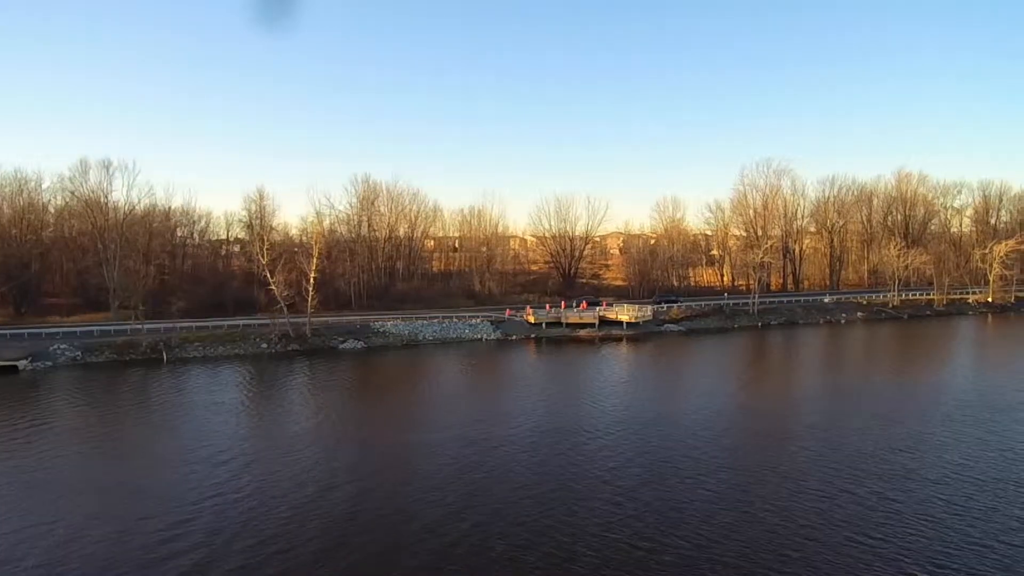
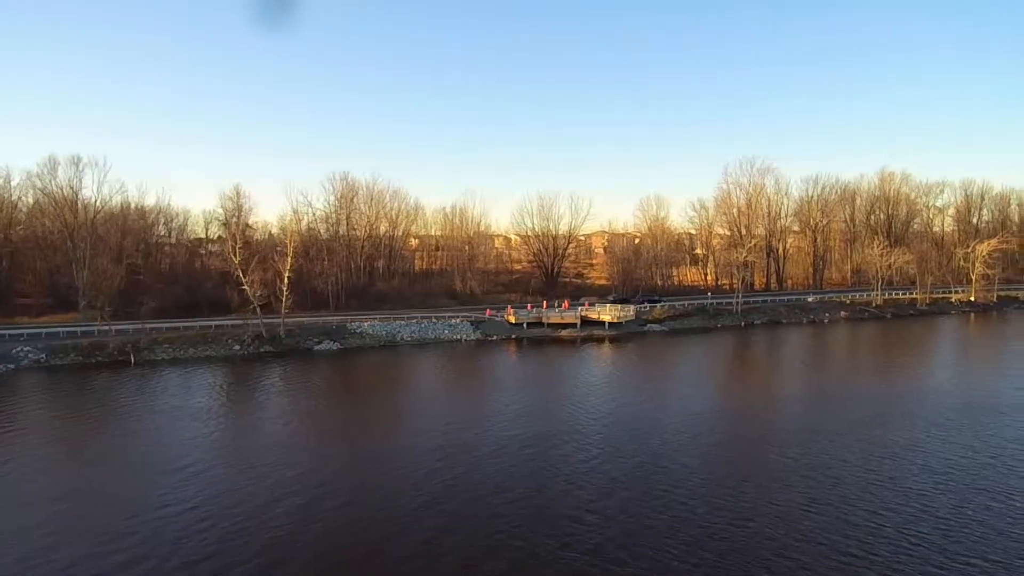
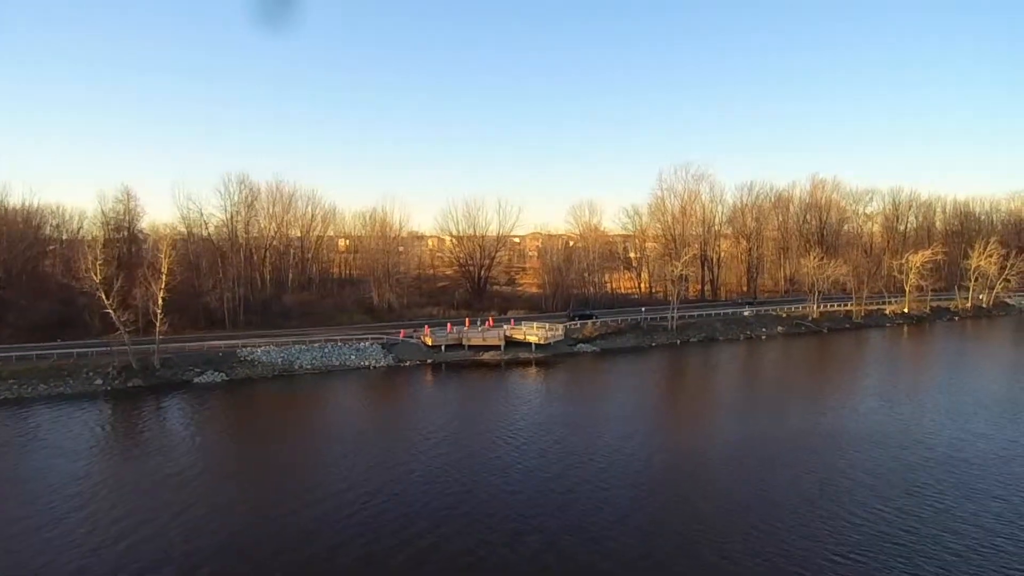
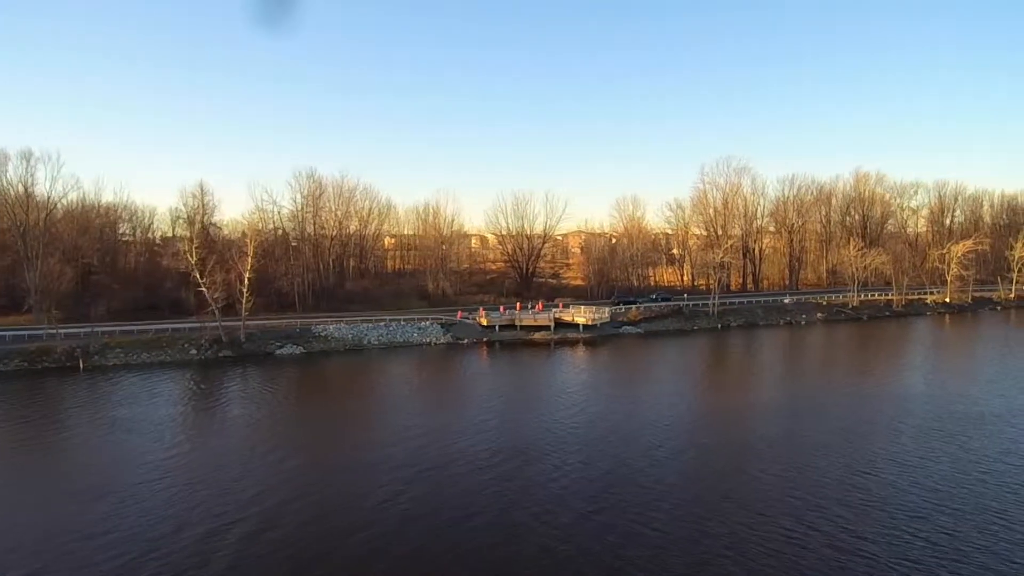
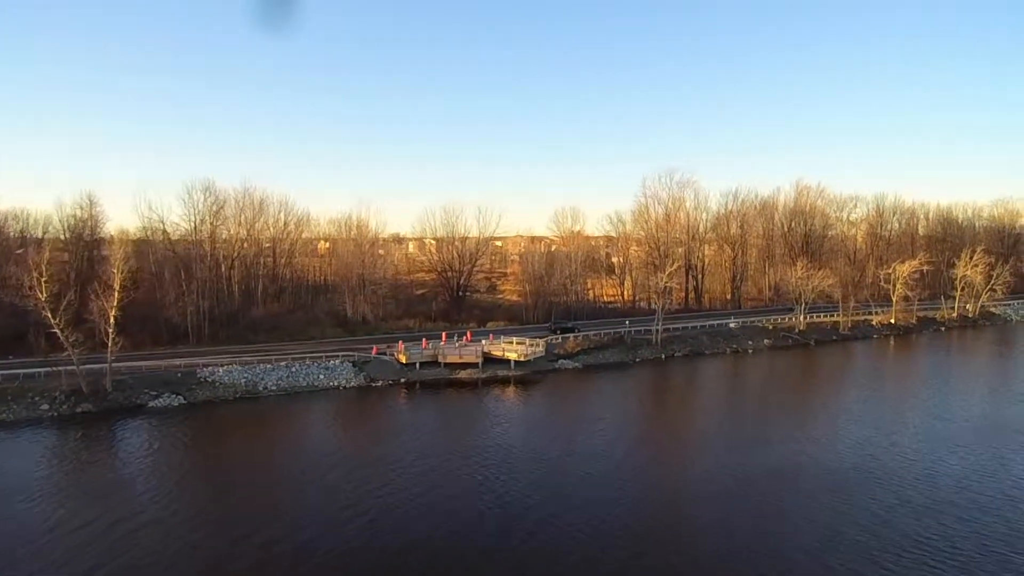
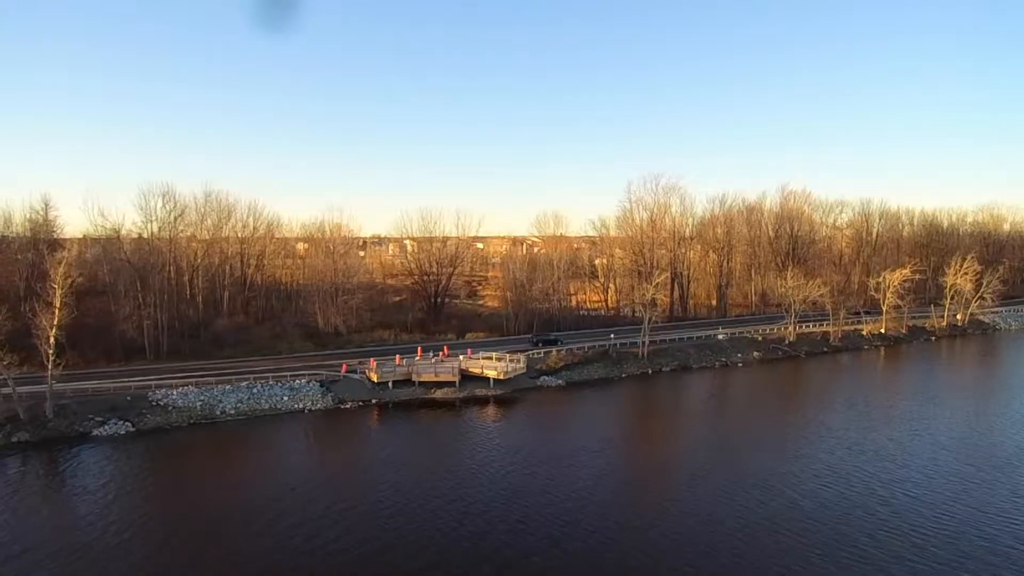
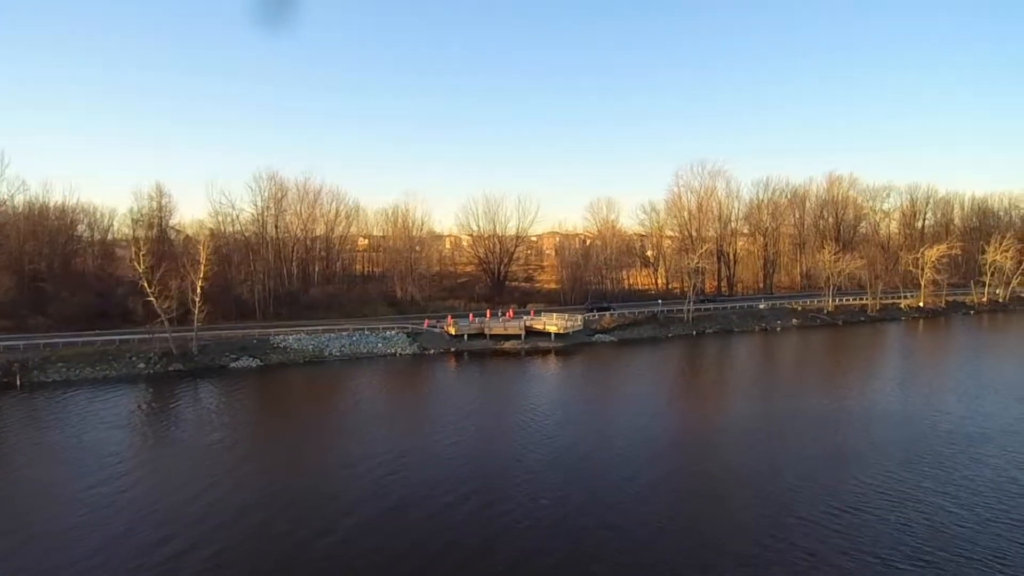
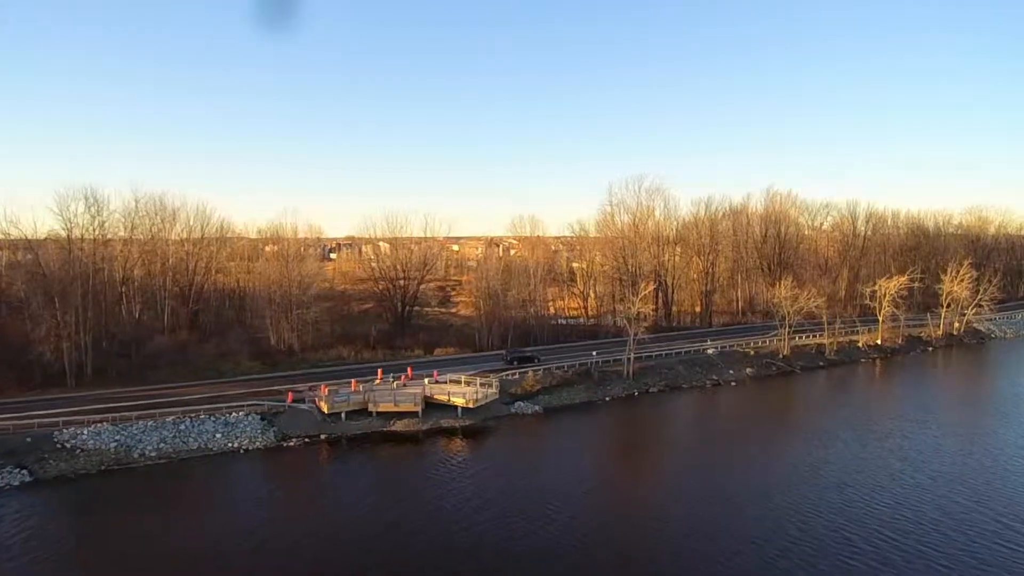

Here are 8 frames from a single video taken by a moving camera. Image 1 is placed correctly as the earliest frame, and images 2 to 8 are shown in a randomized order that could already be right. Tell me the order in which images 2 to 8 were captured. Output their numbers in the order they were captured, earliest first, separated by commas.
2, 4, 7, 3, 5, 6, 8
